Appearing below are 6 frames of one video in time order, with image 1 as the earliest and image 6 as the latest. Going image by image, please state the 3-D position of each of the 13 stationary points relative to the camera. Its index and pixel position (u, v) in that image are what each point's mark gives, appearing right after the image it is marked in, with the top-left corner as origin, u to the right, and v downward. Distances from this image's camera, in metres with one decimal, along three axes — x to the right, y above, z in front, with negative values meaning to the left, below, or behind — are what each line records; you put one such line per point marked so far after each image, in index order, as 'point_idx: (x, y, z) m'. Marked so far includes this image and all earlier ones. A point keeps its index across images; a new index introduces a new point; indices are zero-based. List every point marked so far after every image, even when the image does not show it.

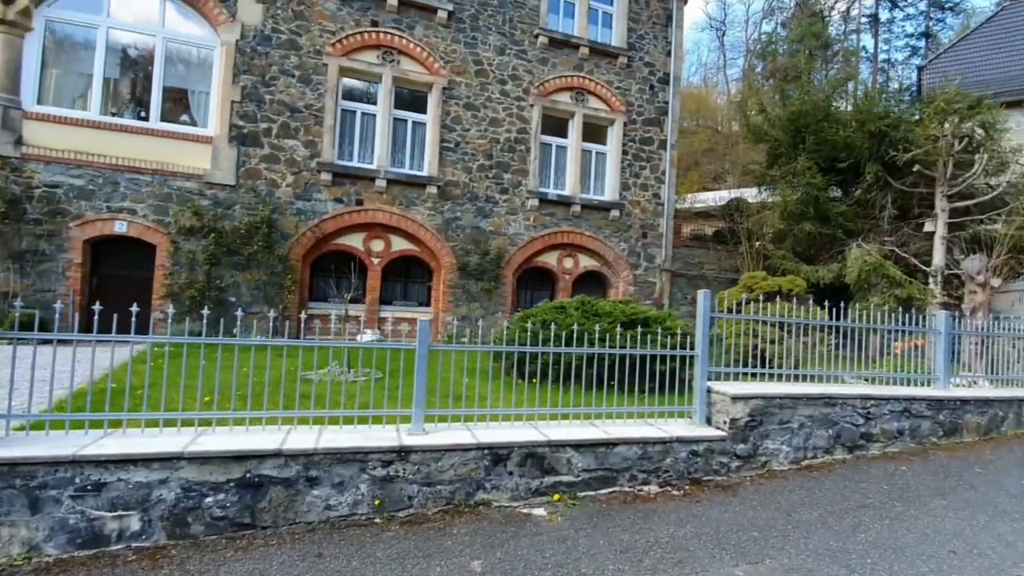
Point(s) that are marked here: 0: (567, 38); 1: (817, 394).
0: (+2.0, +8.8, +17.3) m
1: (+4.2, -1.5, +6.7) m
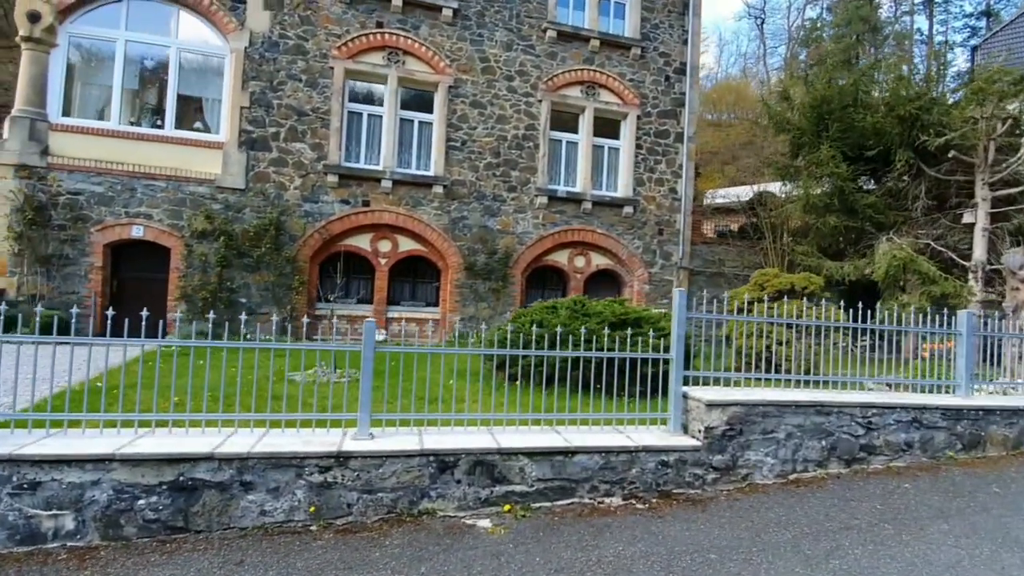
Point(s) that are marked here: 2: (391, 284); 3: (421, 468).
0: (+2.2, +8.8, +16.9) m
1: (+3.7, -1.4, +6.1) m
2: (-3.9, +0.1, +16.1) m
3: (-1.0, -1.9, +5.2) m
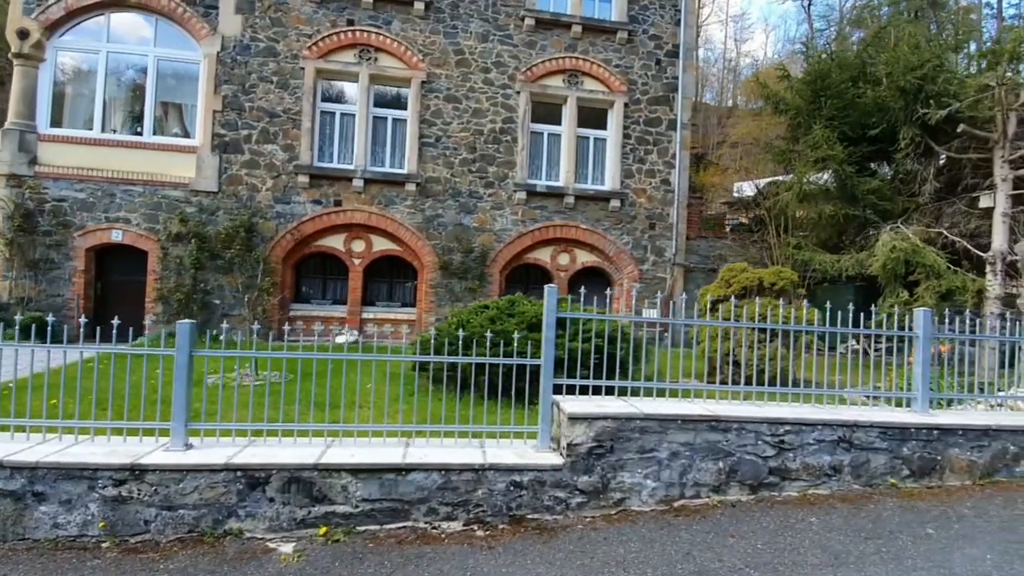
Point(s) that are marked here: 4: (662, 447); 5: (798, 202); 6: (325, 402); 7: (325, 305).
0: (+1.5, +8.9, +16.1) m
1: (+2.0, -1.4, +5.2) m
2: (-4.7, +0.1, +15.9) m
3: (-2.8, -1.9, +4.7) m
4: (+1.6, -1.7, +5.2) m
5: (+7.5, +2.3, +12.7) m
6: (-3.0, -1.8, +7.7) m
7: (-5.9, -0.5, +15.5) m
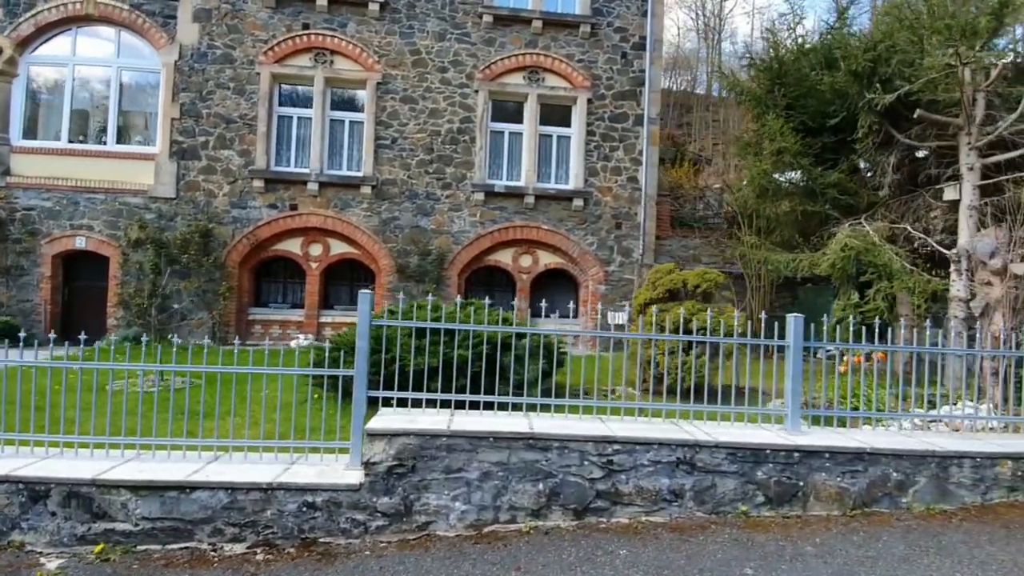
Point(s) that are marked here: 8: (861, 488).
0: (+0.1, +8.8, +15.7) m
1: (0.0, -1.4, +4.8) m
2: (-6.0, 0.0, +15.9) m
3: (-4.8, -2.0, +4.6) m
4: (-0.4, -1.7, +4.8) m
5: (+5.9, +2.2, +11.9) m
6: (-4.8, -1.9, +7.6) m
7: (-7.3, -0.7, +15.5) m
8: (+3.6, -2.0, +5.1) m
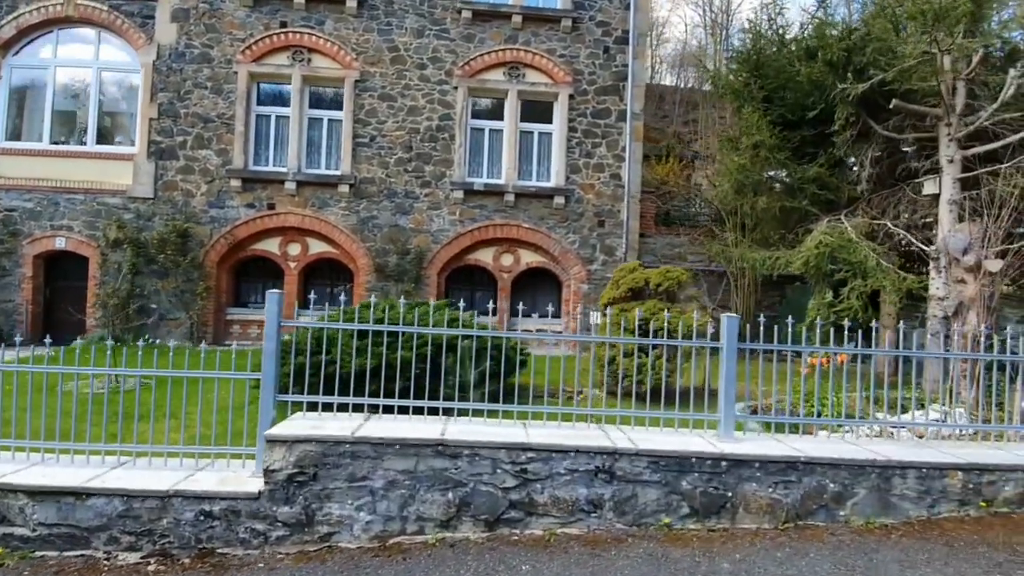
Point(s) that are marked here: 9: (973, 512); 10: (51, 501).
0: (-0.5, +8.8, +15.4) m
1: (-0.9, -1.4, +4.6) m
2: (-6.6, 0.0, +15.8) m
3: (-5.6, -2.0, +4.5) m
4: (-1.3, -1.7, +4.6) m
5: (+5.2, +2.2, +11.6) m
6: (-5.6, -1.9, +7.4) m
7: (-7.9, -0.7, +15.5) m
8: (+2.7, -2.0, +4.8) m
9: (+4.6, -2.2, +4.9) m
10: (-4.2, -2.0, +4.5) m
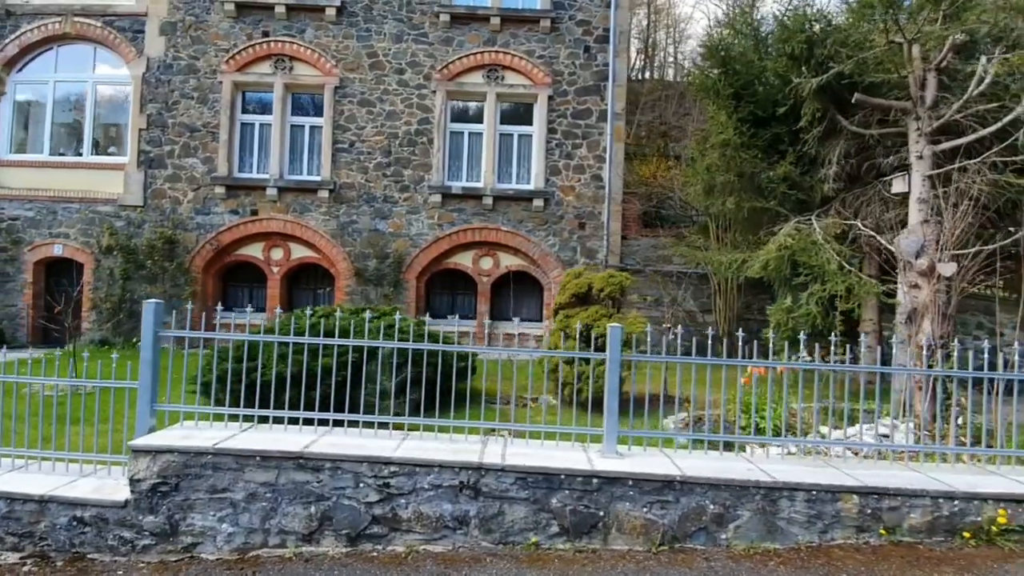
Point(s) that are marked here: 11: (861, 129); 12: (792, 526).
0: (-1.2, +8.7, +15.4) m
1: (-2.2, -1.5, +4.5) m
2: (-7.2, -0.1, +16.0) m
3: (-6.9, -2.1, +4.7) m
4: (-2.5, -1.8, +4.5) m
5: (+4.3, +2.2, +11.2) m
6: (-6.7, -2.0, +7.6) m
7: (-8.5, -0.8, +15.8) m
8: (+1.5, -2.1, +4.5) m
9: (+3.3, -2.3, +4.5) m
10: (-5.5, -2.1, +4.6) m
11: (+6.6, +3.0, +9.3) m
12: (+2.6, -2.2, +4.5) m
